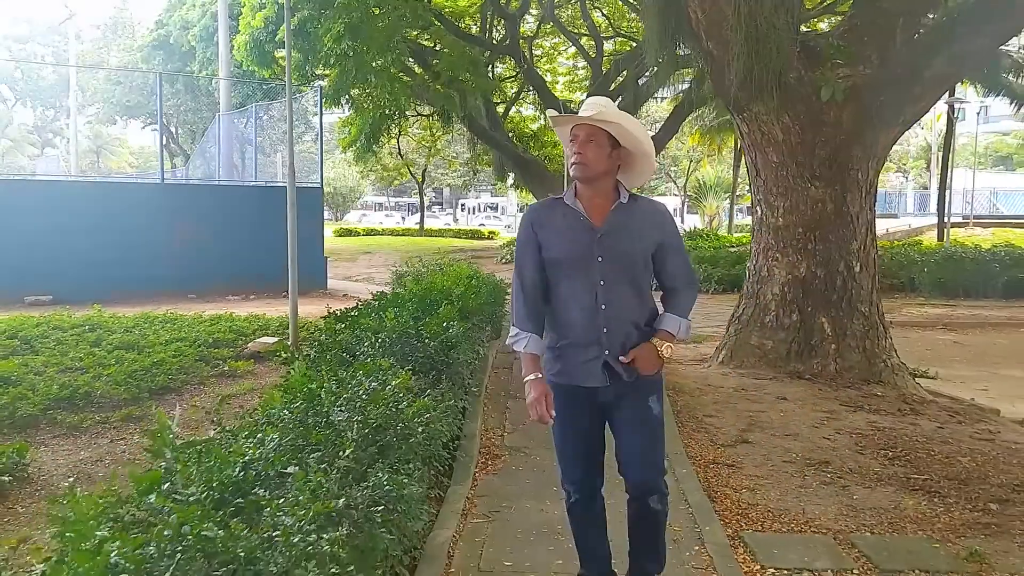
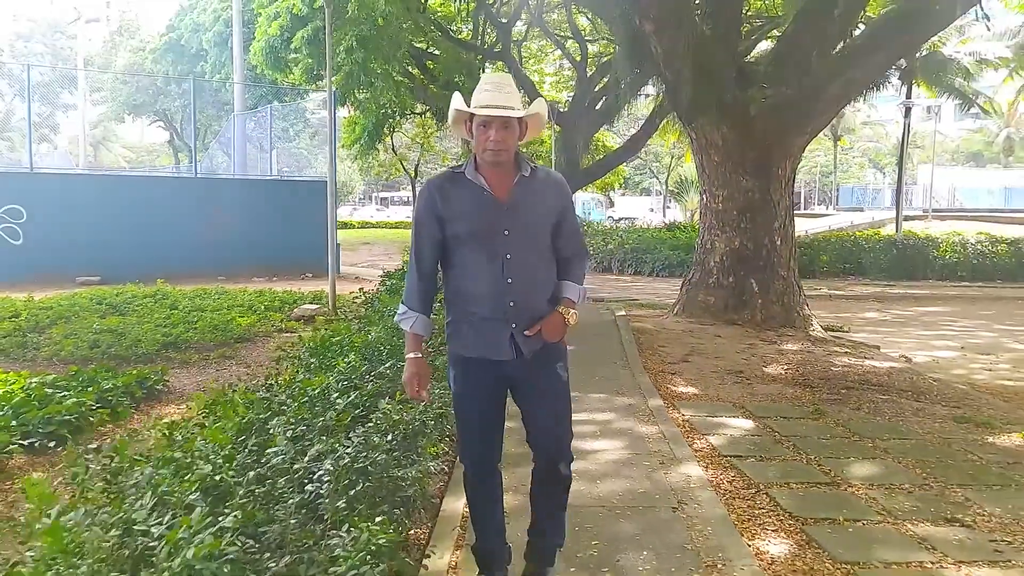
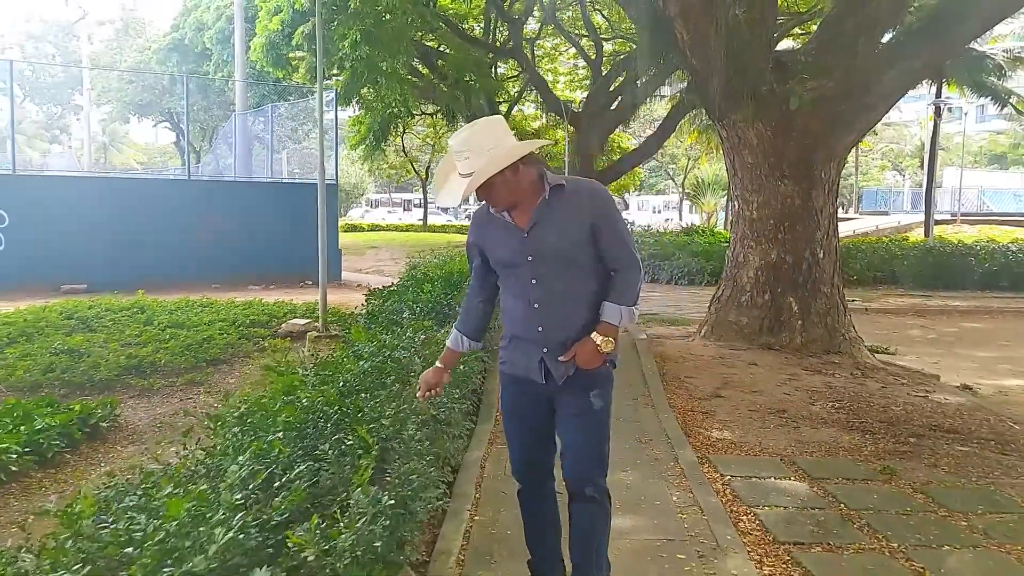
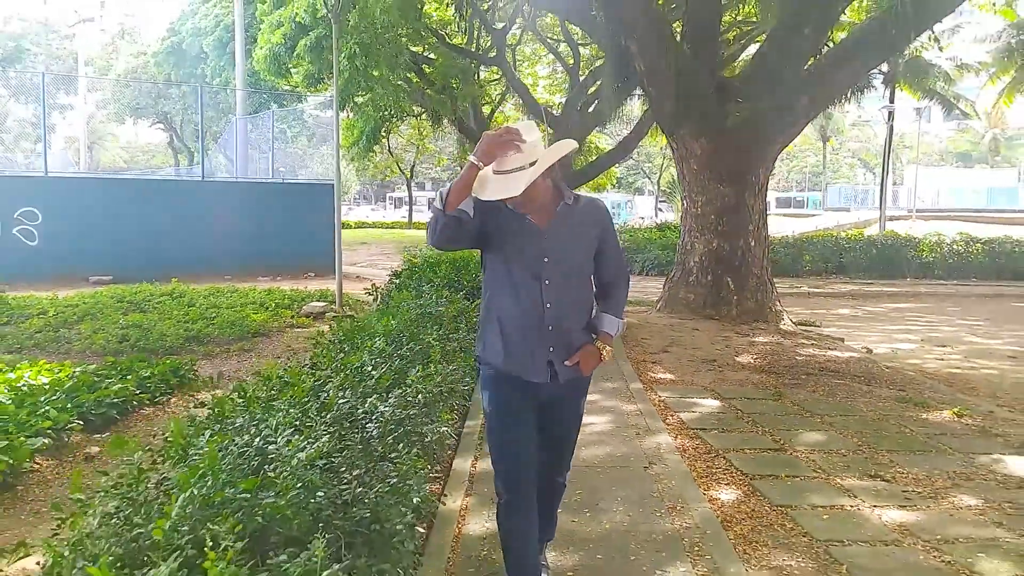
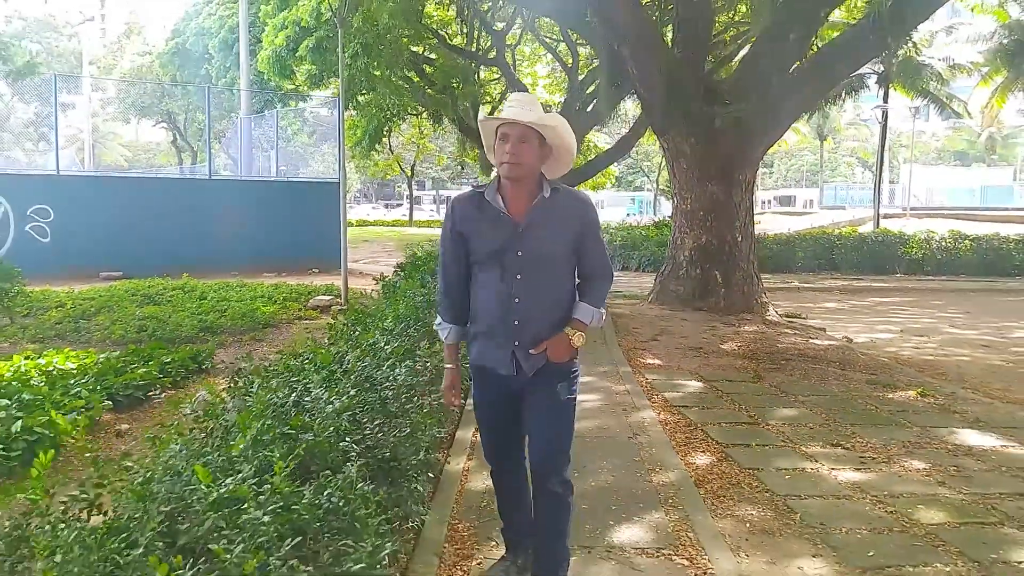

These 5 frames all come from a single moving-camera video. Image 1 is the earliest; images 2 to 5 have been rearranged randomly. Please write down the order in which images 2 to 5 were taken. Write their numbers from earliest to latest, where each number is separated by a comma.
3, 2, 4, 5
